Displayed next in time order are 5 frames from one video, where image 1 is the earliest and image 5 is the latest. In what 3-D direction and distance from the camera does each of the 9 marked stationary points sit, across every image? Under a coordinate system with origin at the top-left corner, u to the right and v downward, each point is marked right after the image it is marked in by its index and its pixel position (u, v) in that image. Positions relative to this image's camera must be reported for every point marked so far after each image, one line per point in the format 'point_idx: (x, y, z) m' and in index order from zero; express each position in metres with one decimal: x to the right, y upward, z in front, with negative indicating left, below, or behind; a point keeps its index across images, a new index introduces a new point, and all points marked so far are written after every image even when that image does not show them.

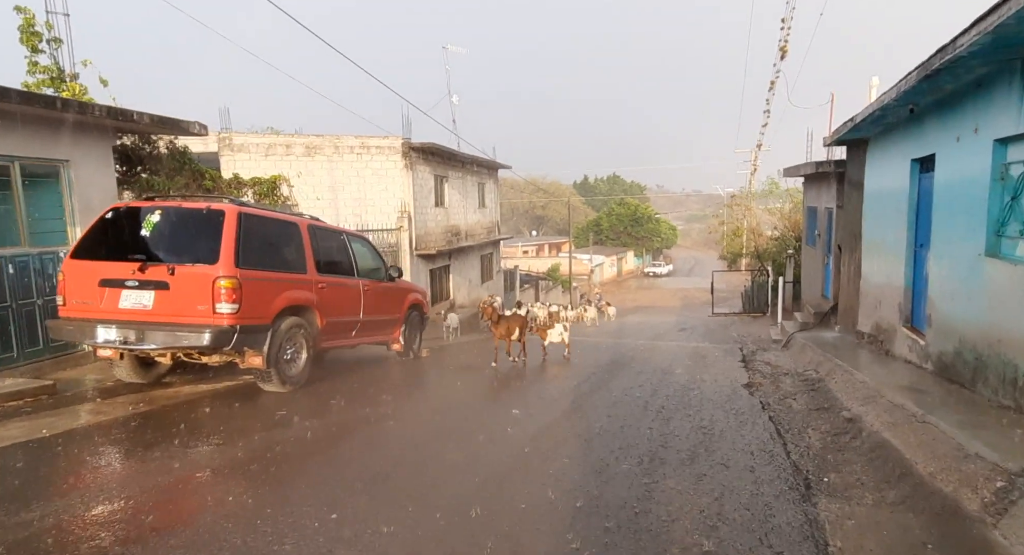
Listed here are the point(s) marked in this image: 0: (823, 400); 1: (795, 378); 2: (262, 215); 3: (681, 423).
0: (+3.6, -1.4, +7.8) m
1: (+4.1, -1.5, +9.9) m
2: (-2.7, +0.7, +7.2) m
3: (+1.6, -1.4, +6.4) m
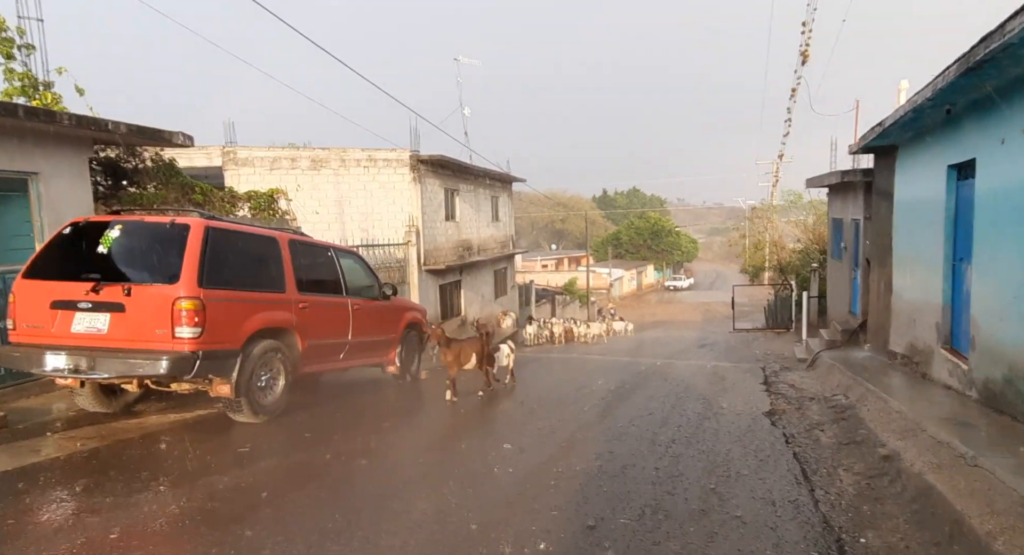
0: (+3.6, -1.6, +7.0) m
1: (+4.2, -1.7, +9.0) m
2: (-2.8, +0.5, +6.7) m
3: (+1.5, -1.6, +5.6) m
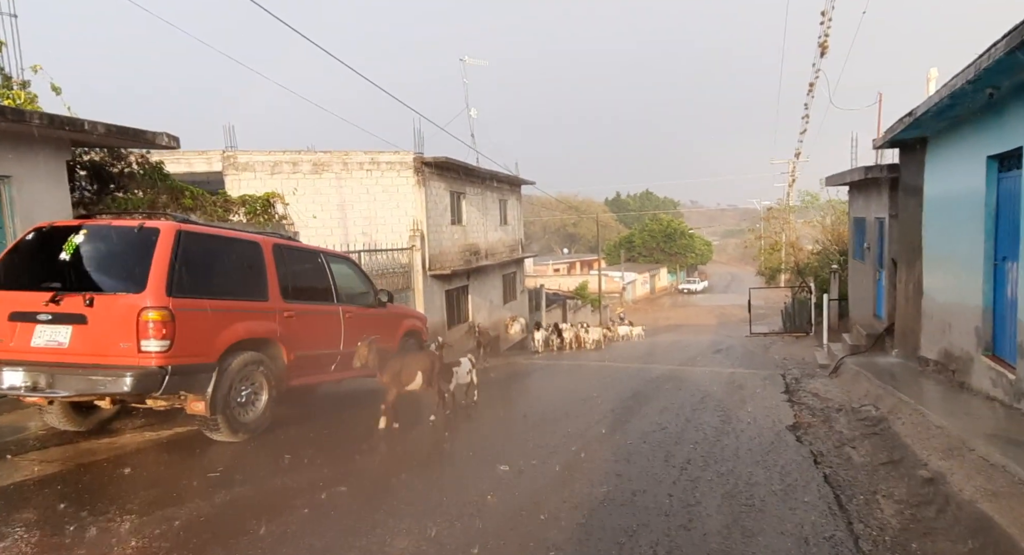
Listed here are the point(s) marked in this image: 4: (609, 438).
0: (+3.6, -1.6, +6.4) m
1: (+4.2, -1.7, +8.4) m
2: (-2.8, +0.4, +6.2) m
3: (+1.5, -1.6, +5.0) m
4: (+1.0, -1.6, +6.7) m
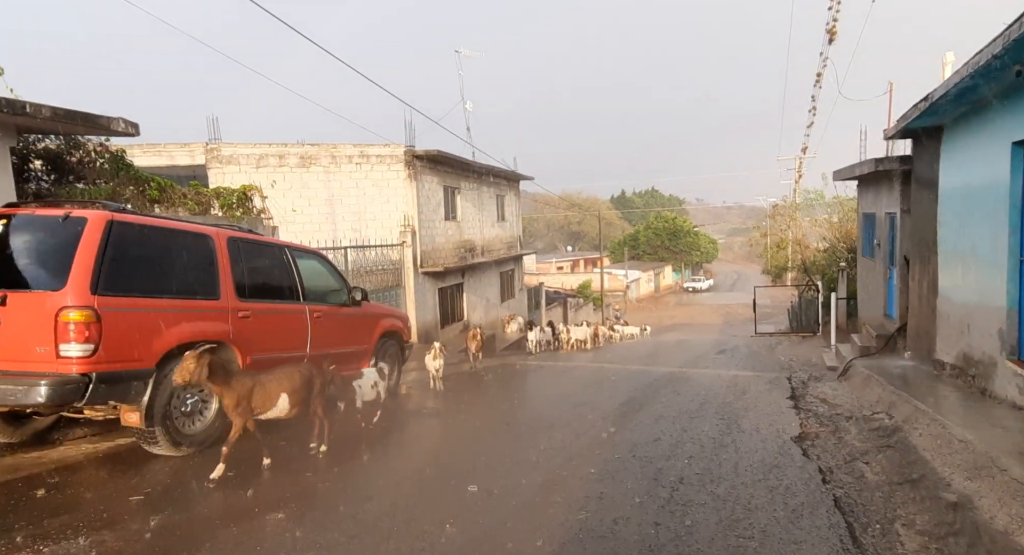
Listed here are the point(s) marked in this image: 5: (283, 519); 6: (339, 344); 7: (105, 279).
0: (+3.4, -1.6, +5.7) m
1: (+4.0, -1.7, +7.7) m
2: (-3.0, +0.4, +5.6) m
3: (+1.2, -1.6, +4.4) m
4: (+0.7, -1.6, +6.1) m
5: (-1.5, -1.5, +4.3) m
6: (-2.0, -0.8, +7.8) m
7: (-3.0, 0.0, +5.0) m
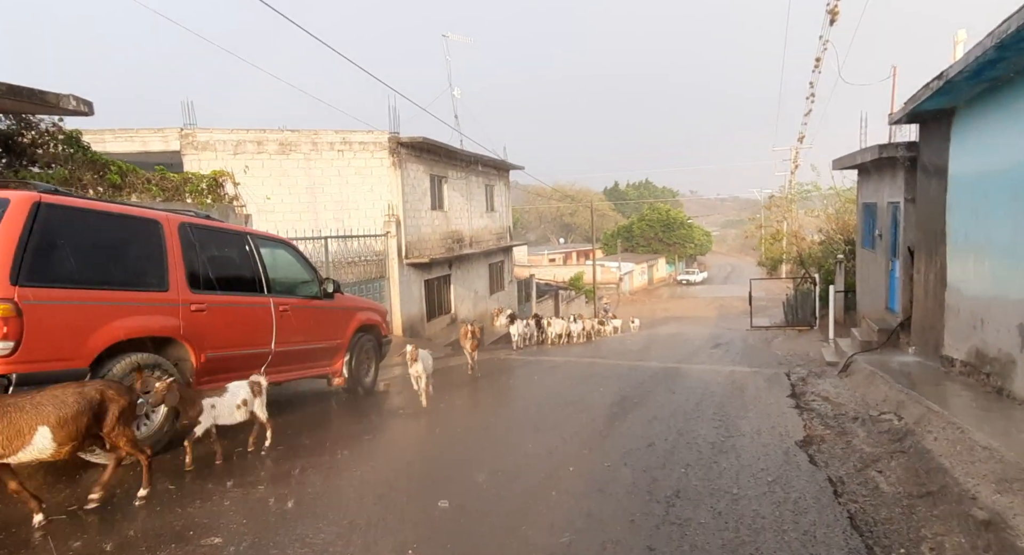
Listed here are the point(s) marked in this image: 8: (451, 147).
0: (+3.2, -1.5, +5.2) m
1: (+3.8, -1.6, +7.2) m
2: (-3.1, +0.5, +5.0) m
3: (+1.1, -1.5, +3.9) m
4: (+0.6, -1.5, +5.6) m
5: (-1.6, -1.5, +3.7) m
6: (-2.2, -0.7, +7.2) m
7: (-3.2, +0.1, +4.4) m
8: (-1.6, +3.5, +18.0) m
